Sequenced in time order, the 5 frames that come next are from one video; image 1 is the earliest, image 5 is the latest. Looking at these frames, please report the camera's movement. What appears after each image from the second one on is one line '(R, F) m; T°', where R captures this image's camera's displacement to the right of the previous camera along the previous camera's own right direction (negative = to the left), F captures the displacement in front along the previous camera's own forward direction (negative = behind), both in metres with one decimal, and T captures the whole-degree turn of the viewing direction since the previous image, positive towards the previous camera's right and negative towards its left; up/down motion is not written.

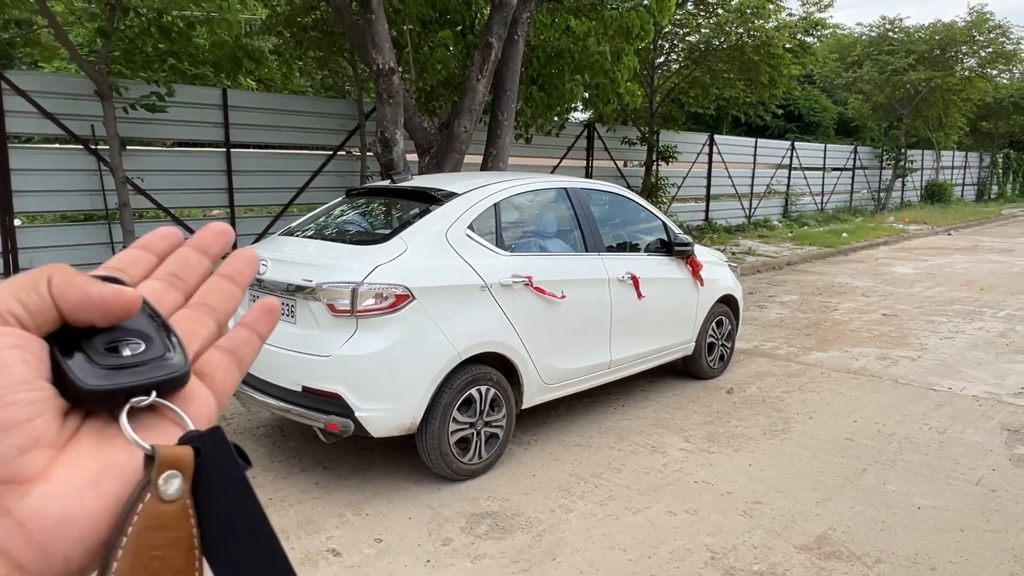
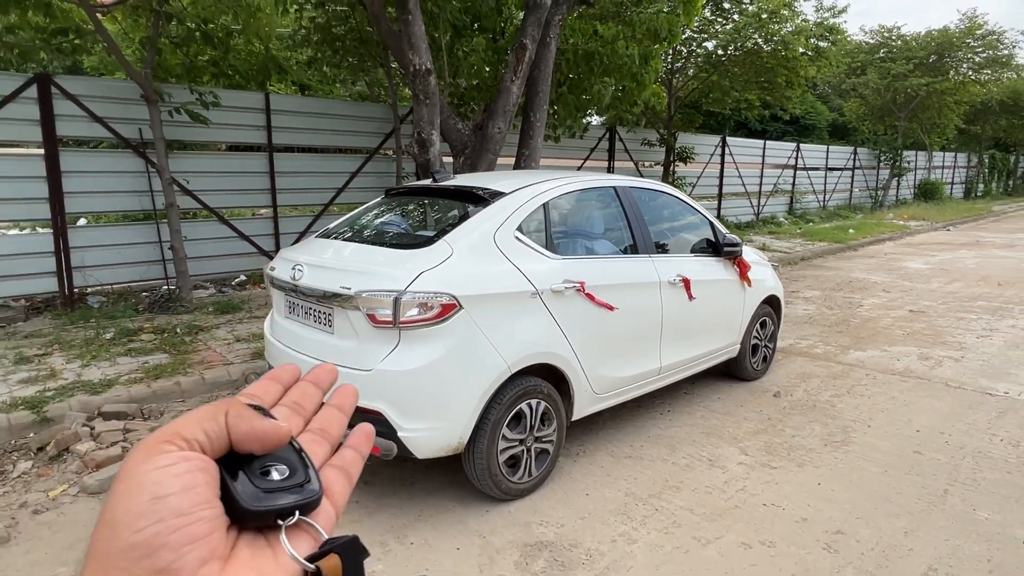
(-0.3, +0.2) m; +1°
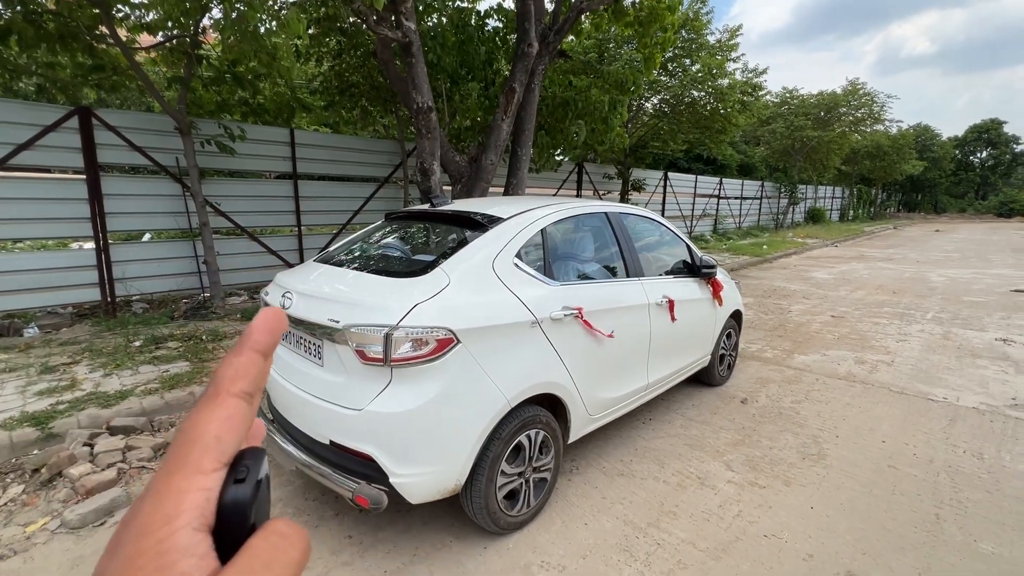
(-0.3, +0.4) m; +9°
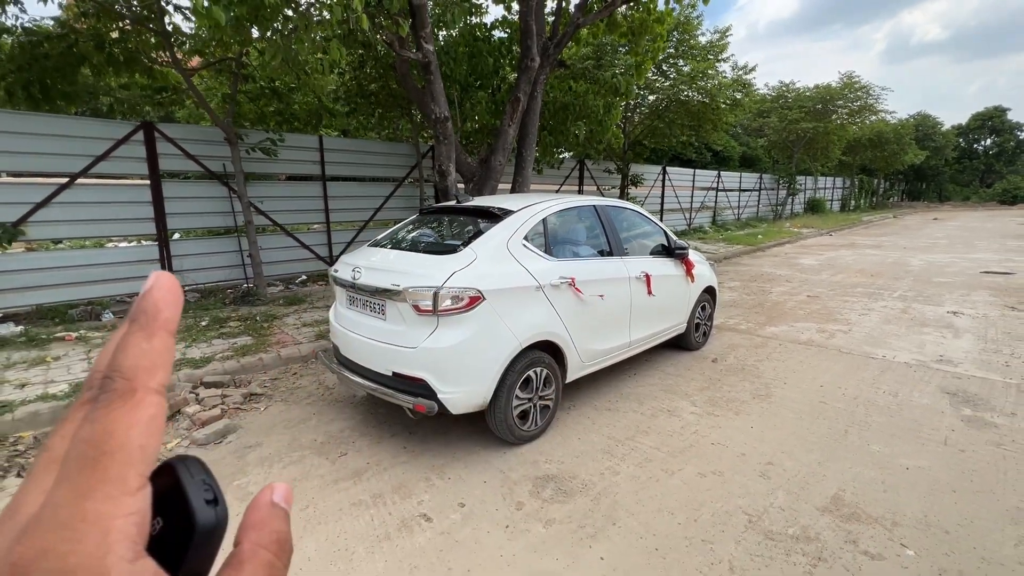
(0.0, -0.9) m; -1°
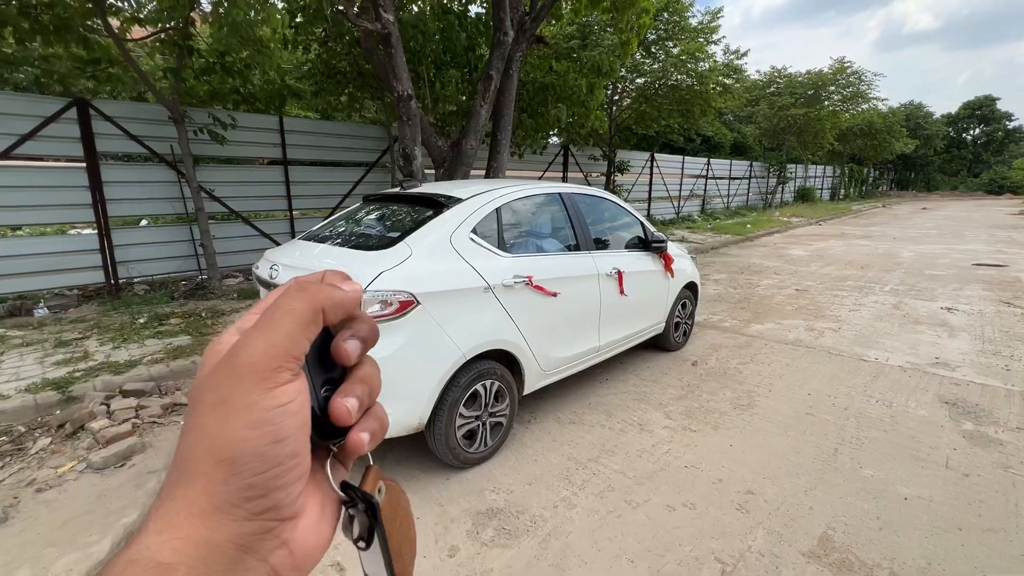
(+0.3, +0.5) m; +1°
